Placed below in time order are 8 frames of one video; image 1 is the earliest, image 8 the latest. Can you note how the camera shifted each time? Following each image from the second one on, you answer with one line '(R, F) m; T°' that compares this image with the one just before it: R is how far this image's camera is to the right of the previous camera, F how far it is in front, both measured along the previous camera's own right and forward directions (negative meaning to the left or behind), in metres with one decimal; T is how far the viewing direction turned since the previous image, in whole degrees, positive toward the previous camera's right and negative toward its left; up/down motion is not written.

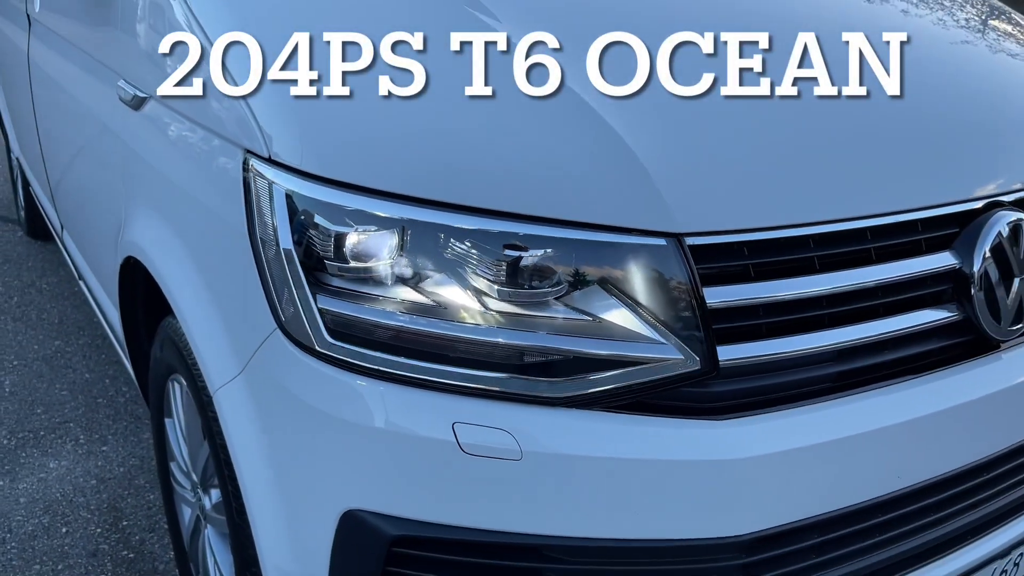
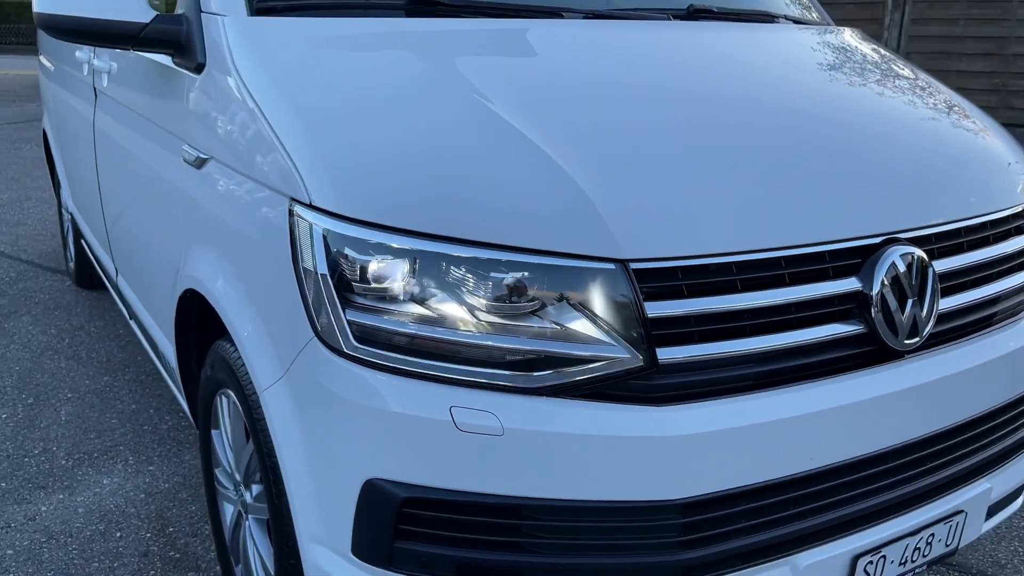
(+0.1, -0.3) m; -1°
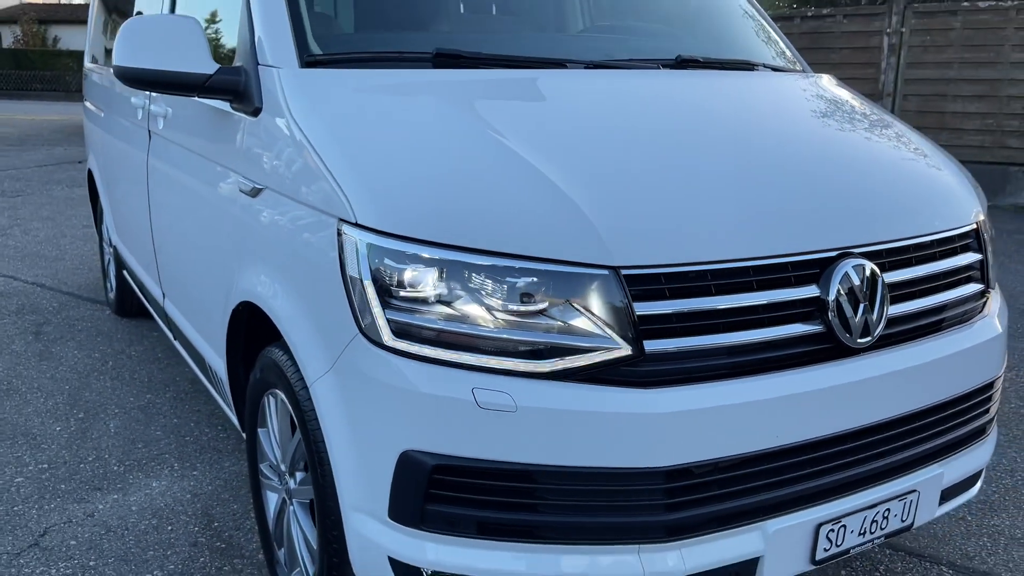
(0.0, -0.3) m; -1°
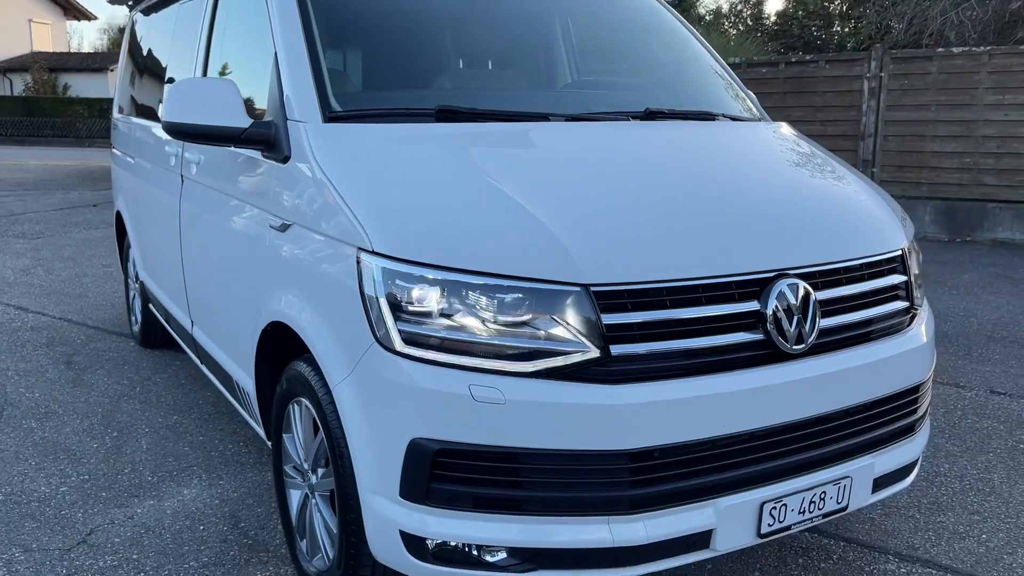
(0.0, -0.3) m; 0°
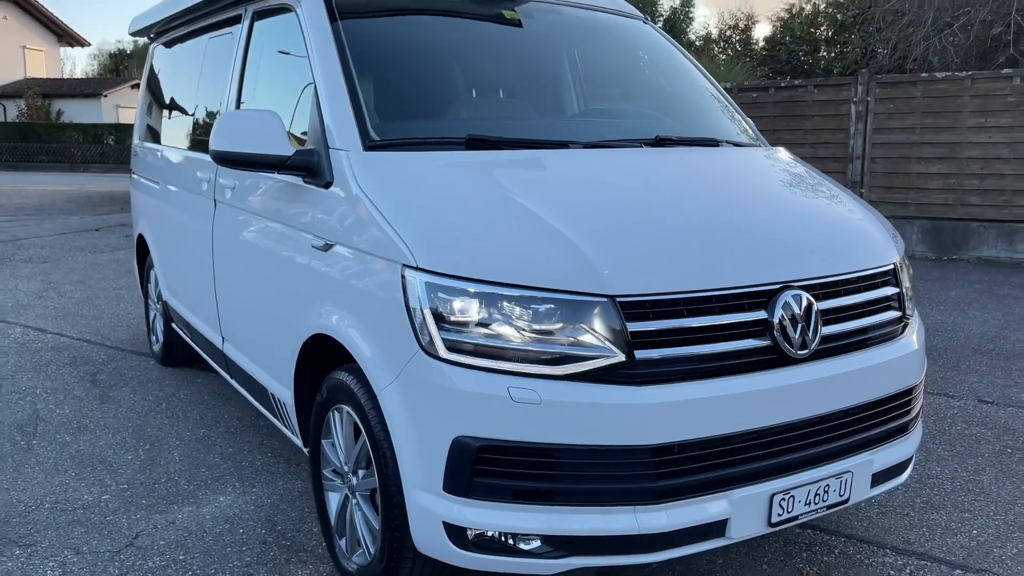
(-0.1, -0.2) m; +1°
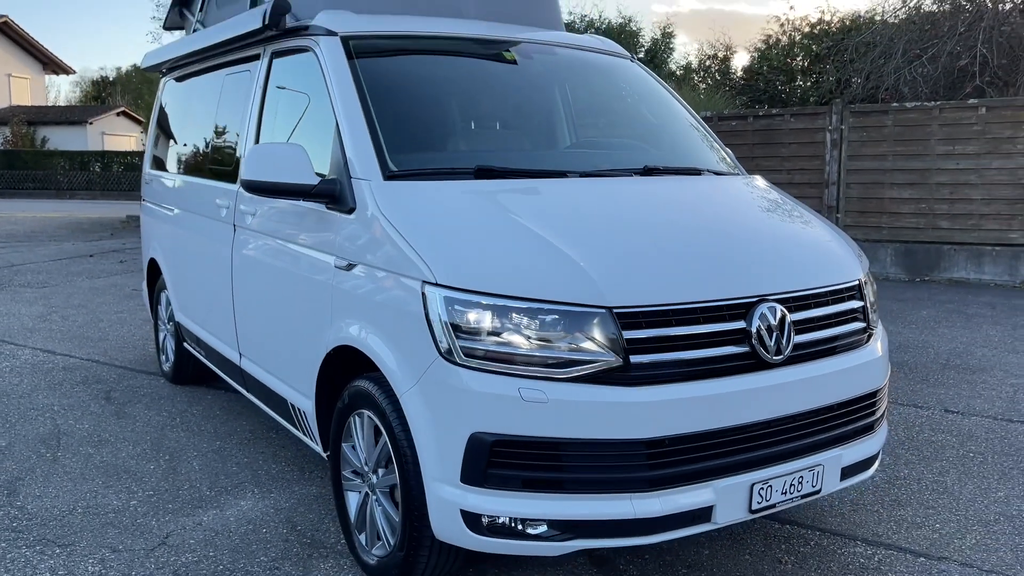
(-0.1, -0.3) m; +1°
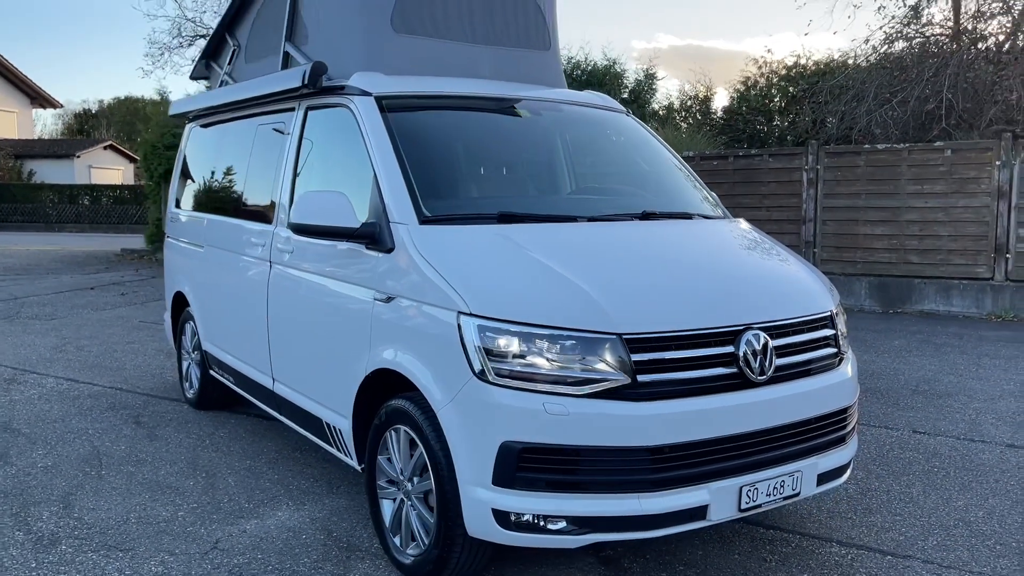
(-0.1, -0.4) m; +1°
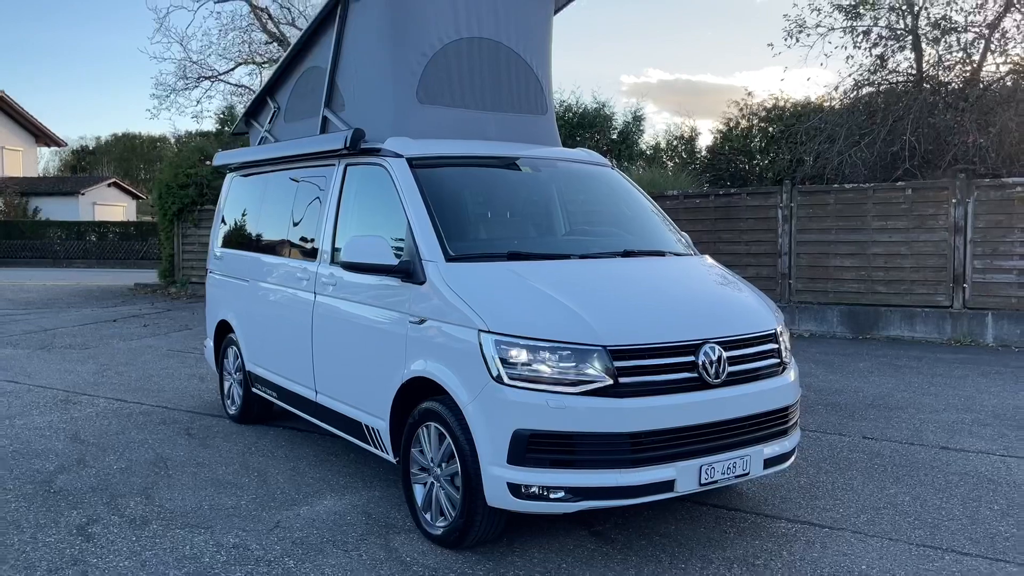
(-0.1, -0.9) m; 0°
